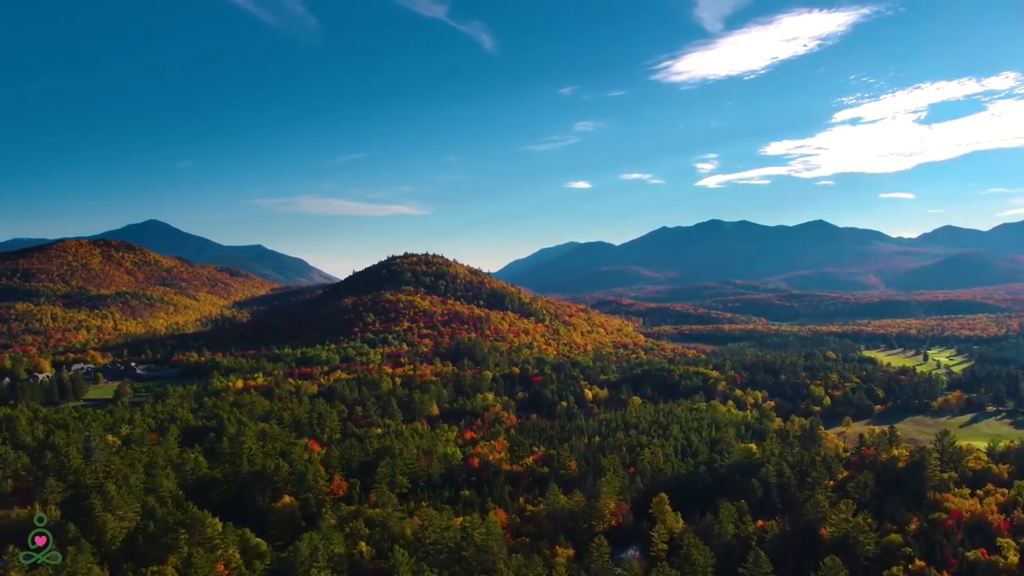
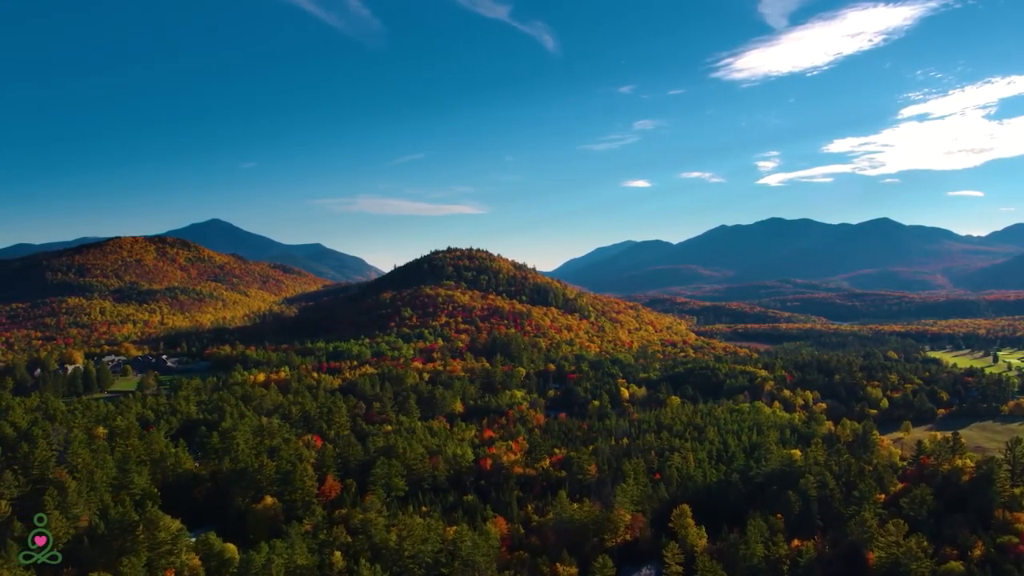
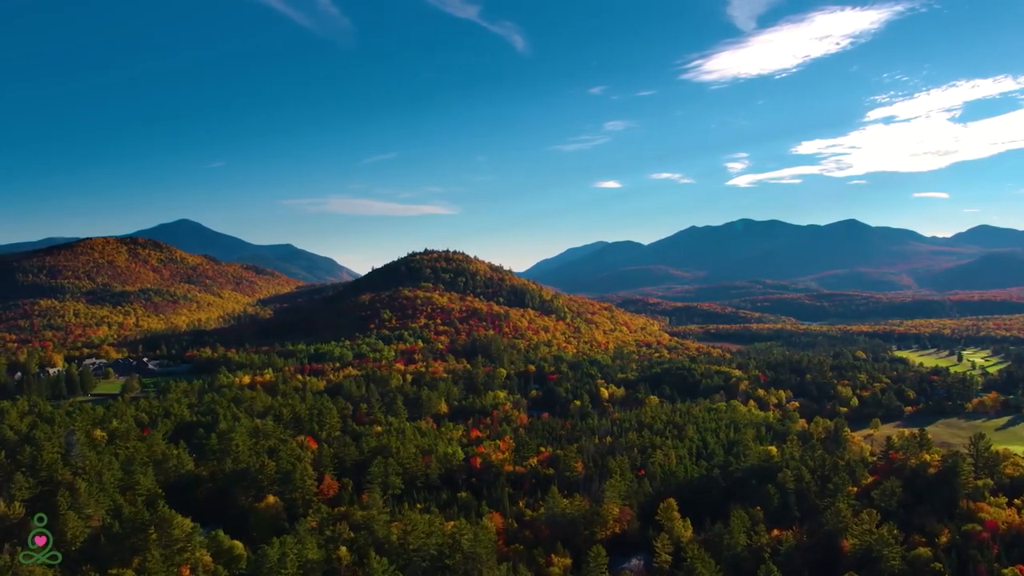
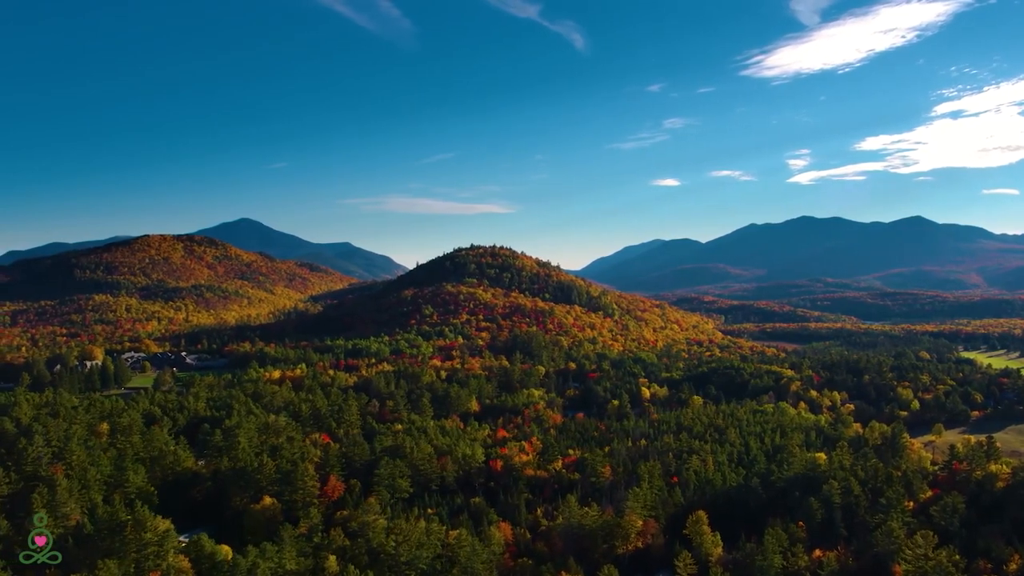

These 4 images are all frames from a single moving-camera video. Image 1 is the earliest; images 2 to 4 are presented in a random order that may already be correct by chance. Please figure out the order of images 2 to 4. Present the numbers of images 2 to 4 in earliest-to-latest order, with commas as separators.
3, 2, 4
